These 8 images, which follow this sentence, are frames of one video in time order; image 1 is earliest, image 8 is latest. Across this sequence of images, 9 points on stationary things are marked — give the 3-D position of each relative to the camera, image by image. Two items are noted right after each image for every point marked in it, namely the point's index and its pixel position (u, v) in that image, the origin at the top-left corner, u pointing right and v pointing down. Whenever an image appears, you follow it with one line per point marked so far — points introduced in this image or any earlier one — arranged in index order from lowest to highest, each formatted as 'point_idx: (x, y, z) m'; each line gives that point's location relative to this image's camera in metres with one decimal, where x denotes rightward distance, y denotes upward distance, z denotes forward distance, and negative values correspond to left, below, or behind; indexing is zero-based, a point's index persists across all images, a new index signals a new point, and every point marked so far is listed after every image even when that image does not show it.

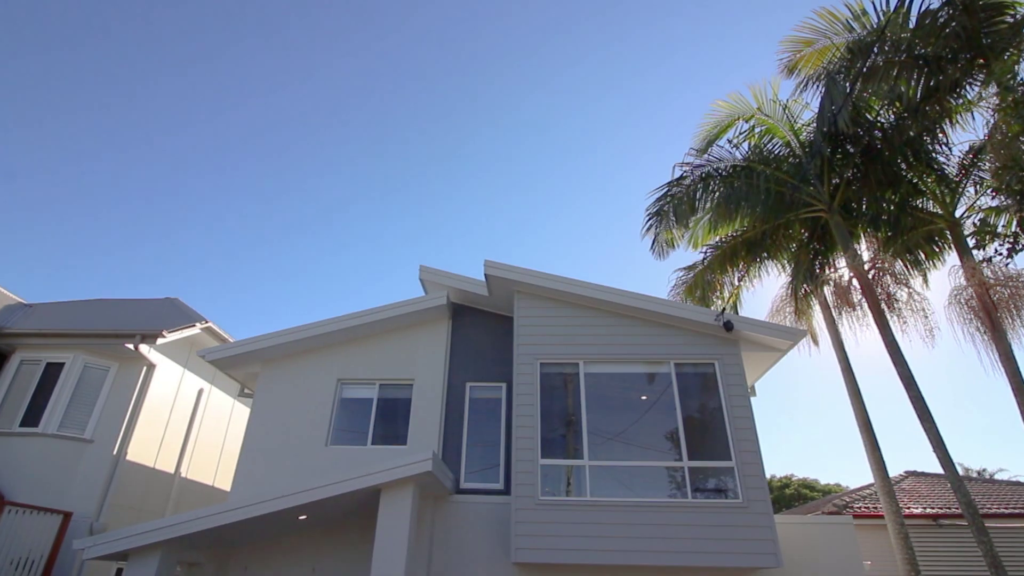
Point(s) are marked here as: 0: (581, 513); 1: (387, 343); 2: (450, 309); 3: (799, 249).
0: (+1.1, -3.5, +8.8) m
1: (-2.6, -1.1, +11.8) m
2: (-1.3, -0.5, +12.0) m
3: (+5.7, +0.7, +11.4) m
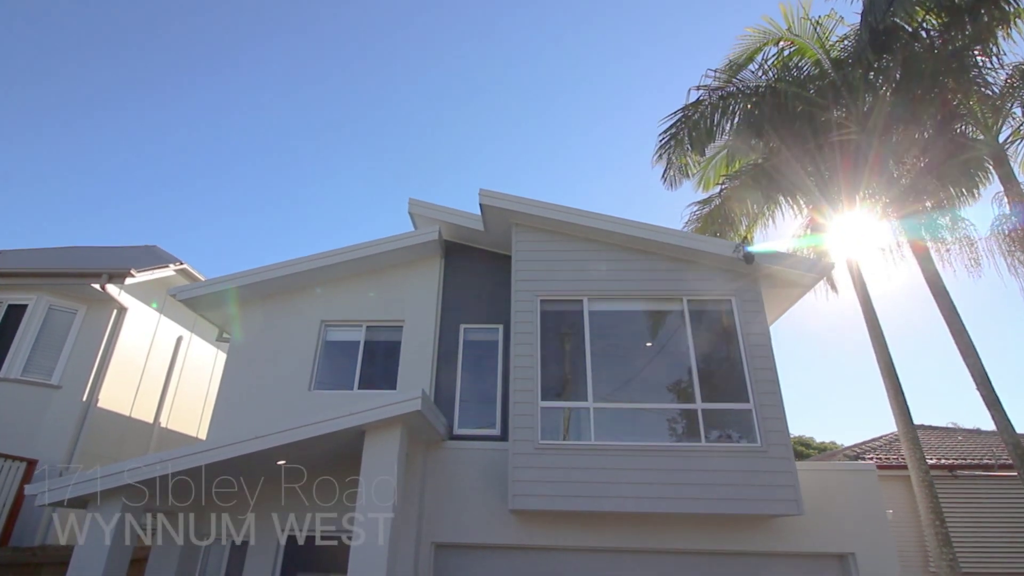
0: (+1.1, -2.5, +8.1) m
1: (-2.6, +0.1, +10.9) m
2: (-1.3, +0.8, +11.1) m
3: (+5.7, +1.9, +10.5) m
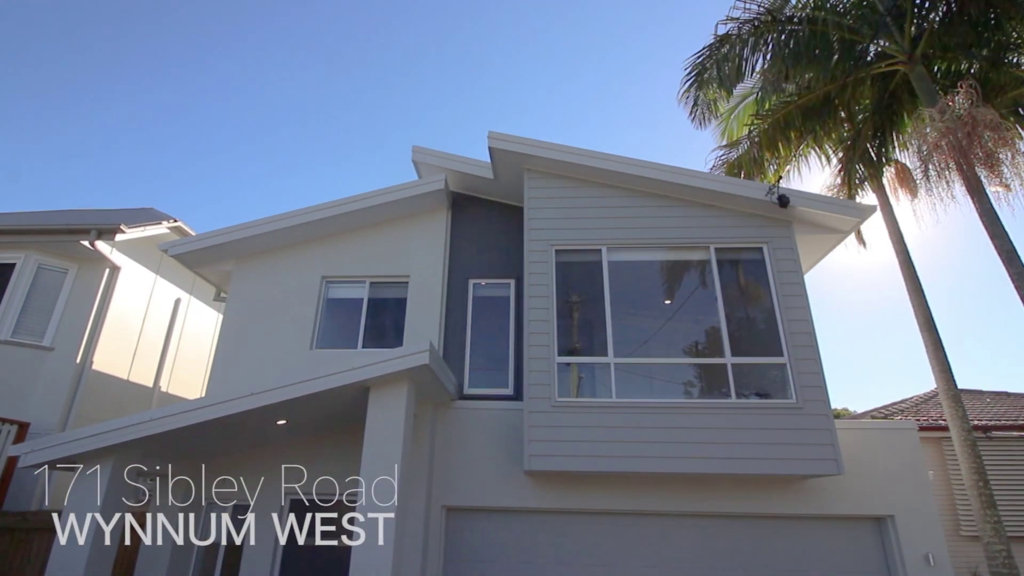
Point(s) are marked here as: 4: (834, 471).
0: (+1.3, -1.7, +7.6) m
1: (-2.4, +0.9, +10.2) m
2: (-1.1, +1.7, +10.4) m
3: (+5.9, +2.8, +9.7) m
4: (+4.0, -2.3, +7.0) m
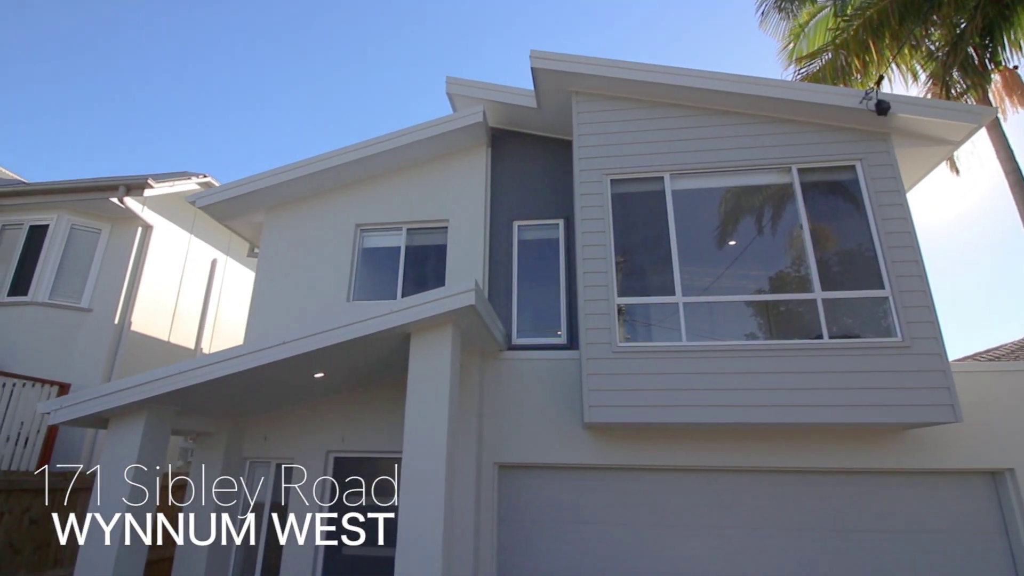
0: (+1.9, -0.9, +6.7) m
1: (-1.7, +1.8, +9.4) m
2: (-0.4, +2.6, +9.5) m
3: (+6.6, +3.9, +8.2) m
4: (+4.7, -1.4, +6.0) m
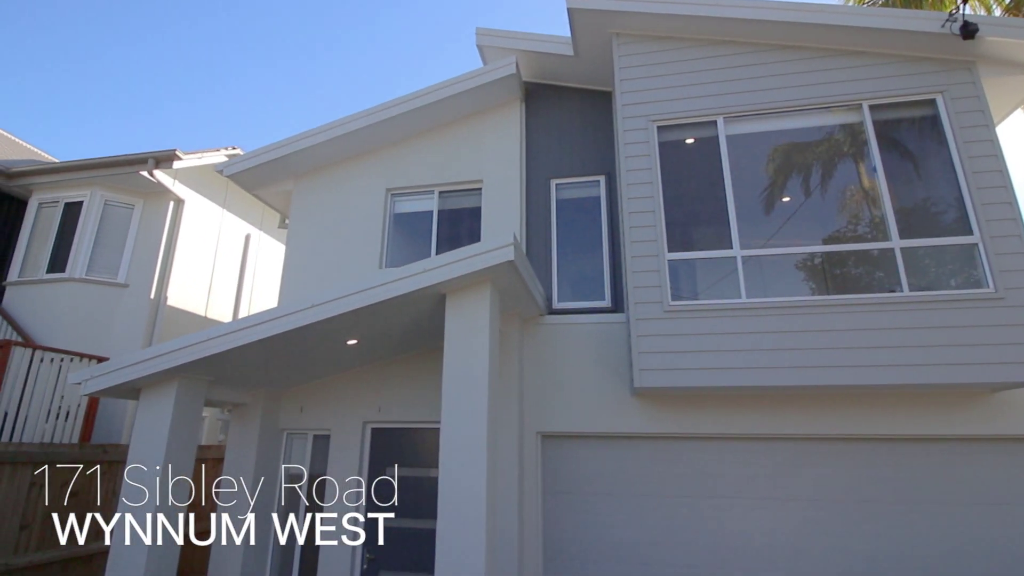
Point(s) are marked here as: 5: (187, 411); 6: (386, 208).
0: (+2.4, -0.4, +6.2) m
1: (-1.1, +2.4, +9.0) m
2: (+0.2, +3.2, +8.9) m
3: (+7.0, +4.6, +7.2) m
4: (+5.1, -0.9, +5.3) m
5: (-3.7, -1.4, +6.4) m
6: (-2.0, +1.3, +8.9) m
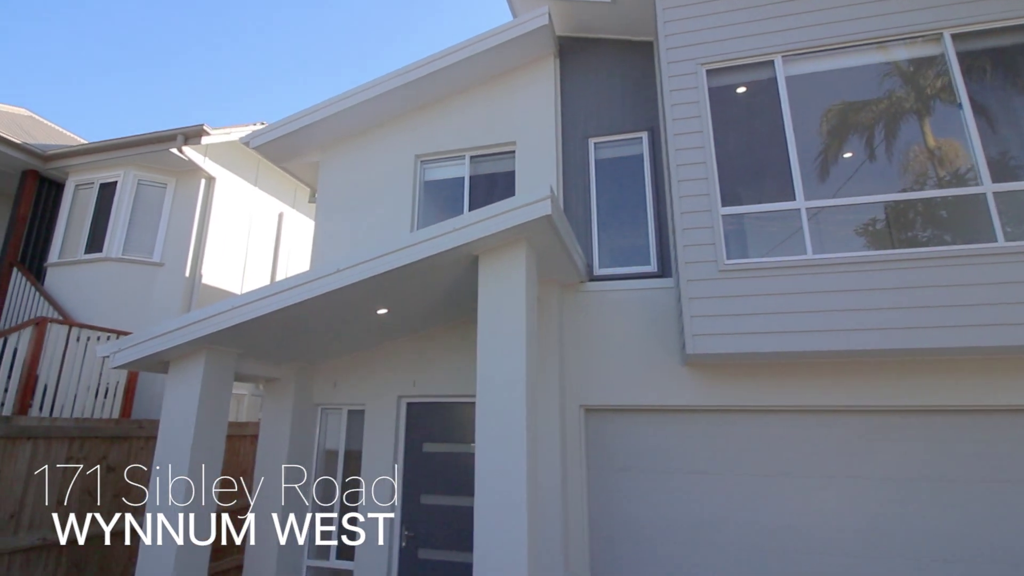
0: (+2.8, +0.1, +5.6) m
1: (-0.6, +2.8, +8.5) m
2: (+0.7, +3.6, +8.3) m
3: (+7.4, +5.1, +6.2) m
4: (+5.5, -0.4, +4.6) m
5: (-3.2, -1.1, +6.2) m
6: (-1.5, +1.7, +8.5) m
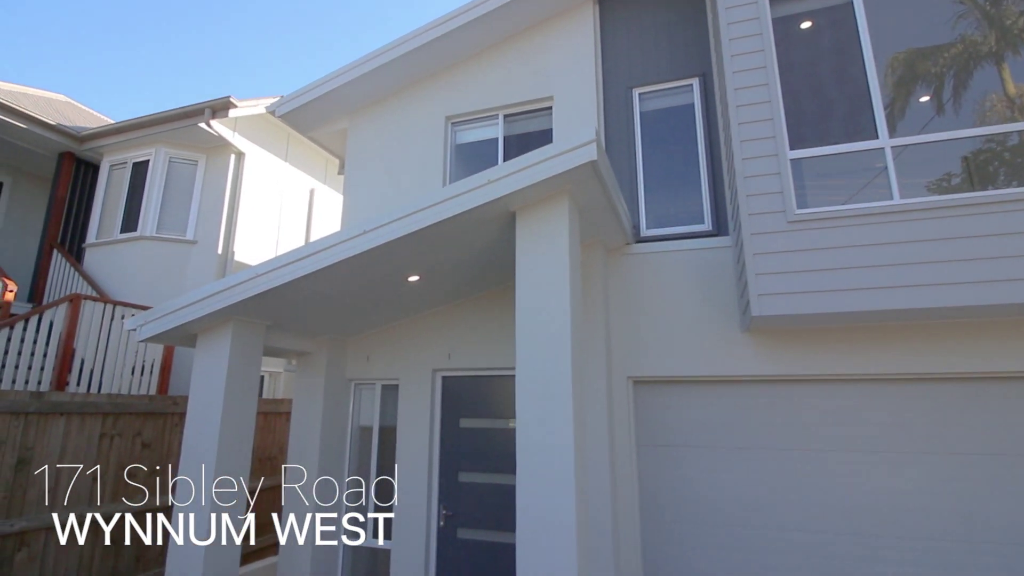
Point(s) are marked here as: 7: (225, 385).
0: (+3.2, +0.5, +4.9) m
1: (-0.1, +3.3, +7.9) m
2: (+1.1, +4.1, +7.6) m
3: (+7.6, +5.6, +5.0) m
4: (+5.8, 0.0, +3.7) m
5: (-2.8, -0.7, +5.9) m
6: (-0.9, +2.2, +8.1) m
7: (-2.9, -1.0, +5.7) m
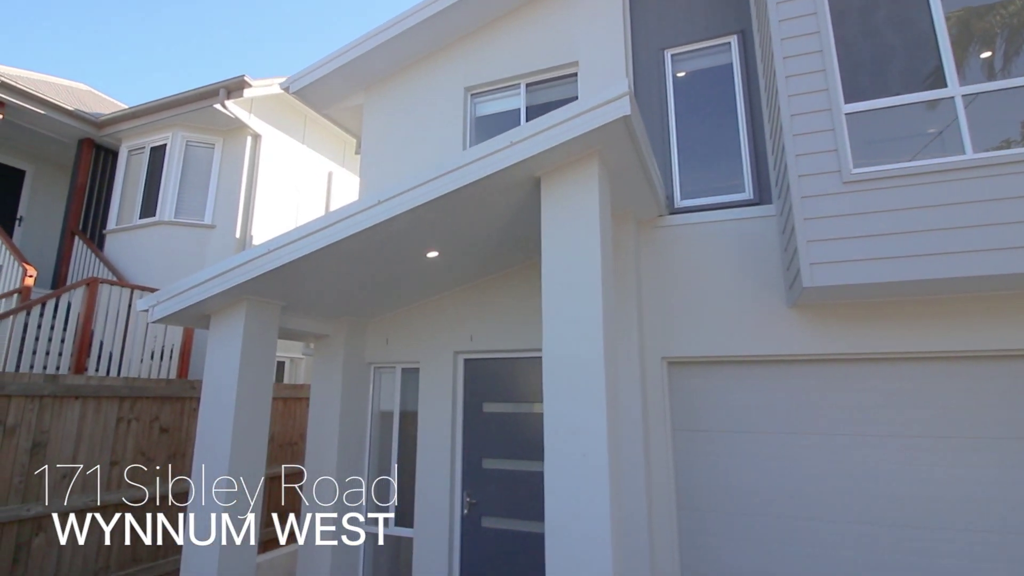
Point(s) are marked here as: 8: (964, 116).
0: (+3.4, +0.7, +4.4) m
1: (+0.2, +3.6, +7.5) m
2: (+1.4, +4.4, +7.1) m
3: (+7.8, +5.9, +4.2) m
4: (+5.9, +0.3, +3.1) m
5: (-2.5, -0.5, +5.7) m
6: (-0.6, +2.4, +7.7) m
7: (-2.7, -0.8, +5.5) m
8: (+3.6, +1.4, +4.4) m
